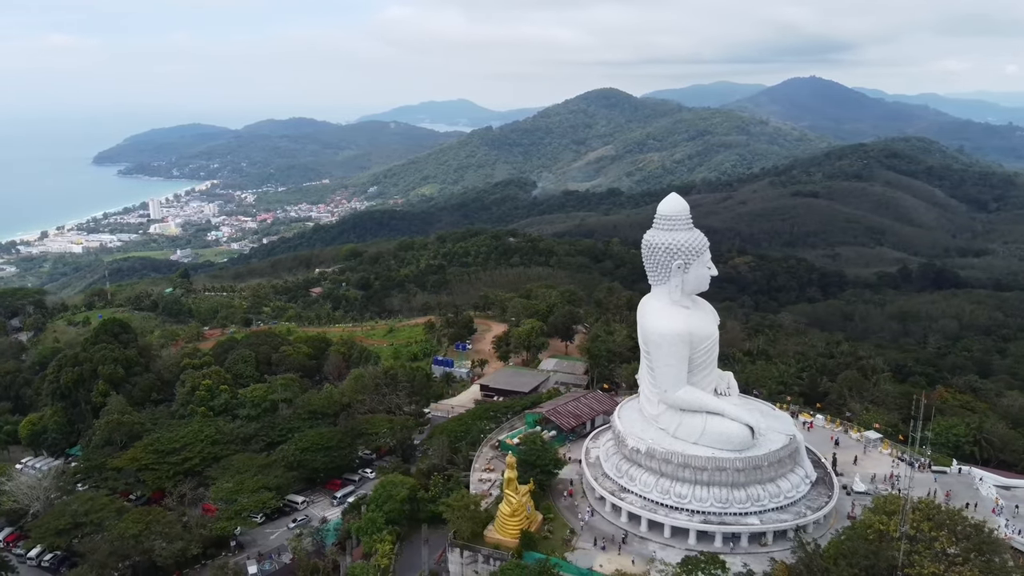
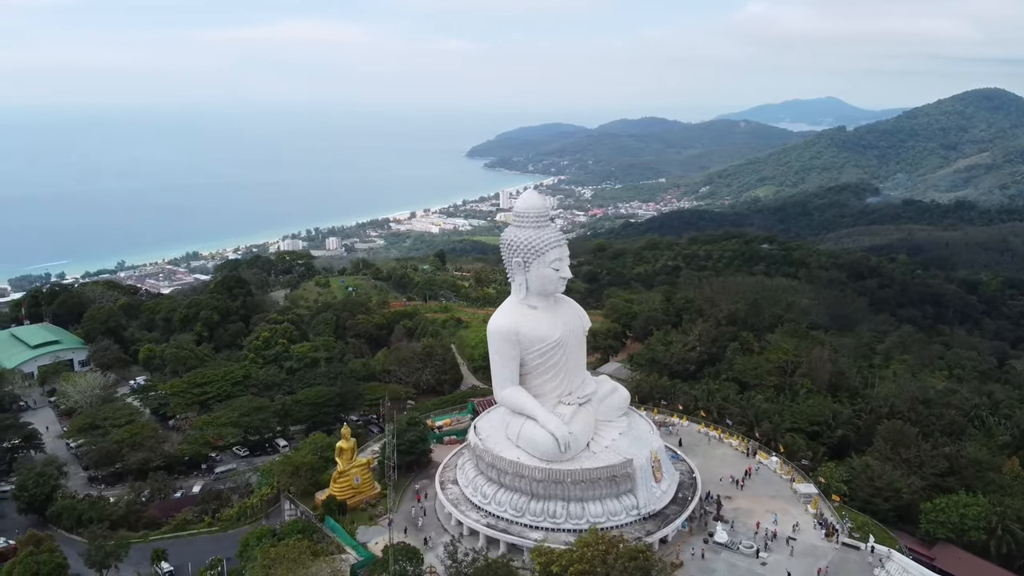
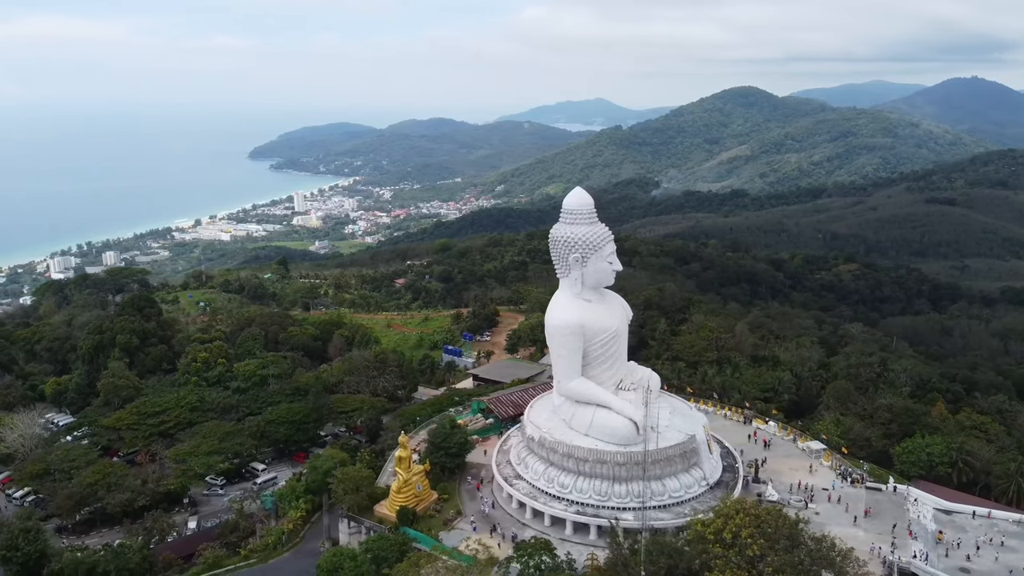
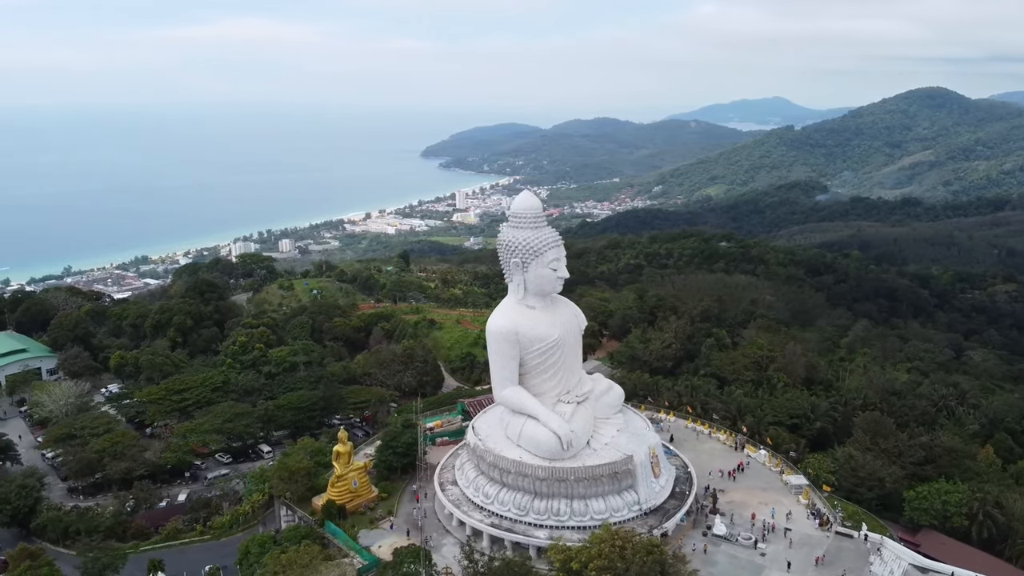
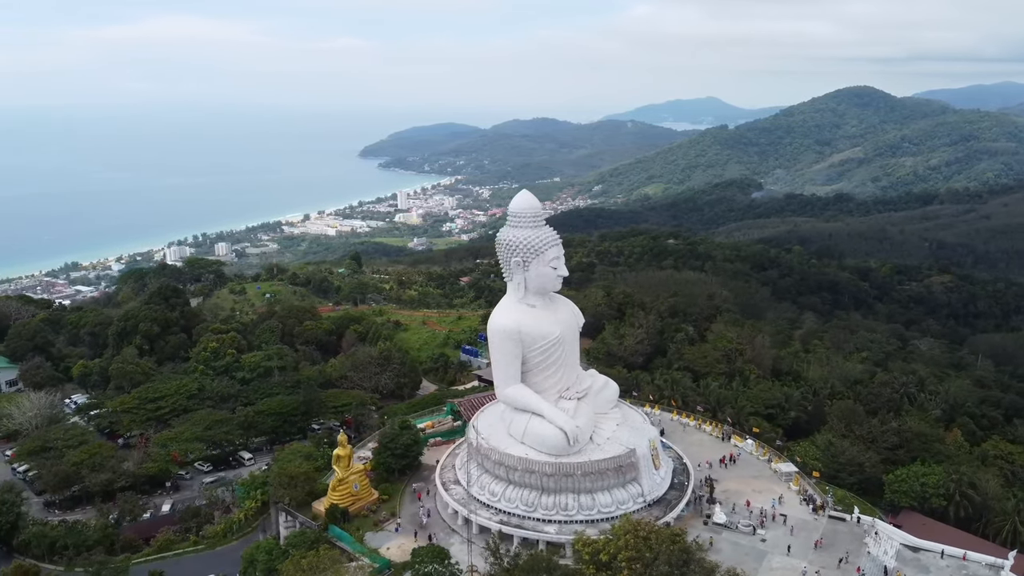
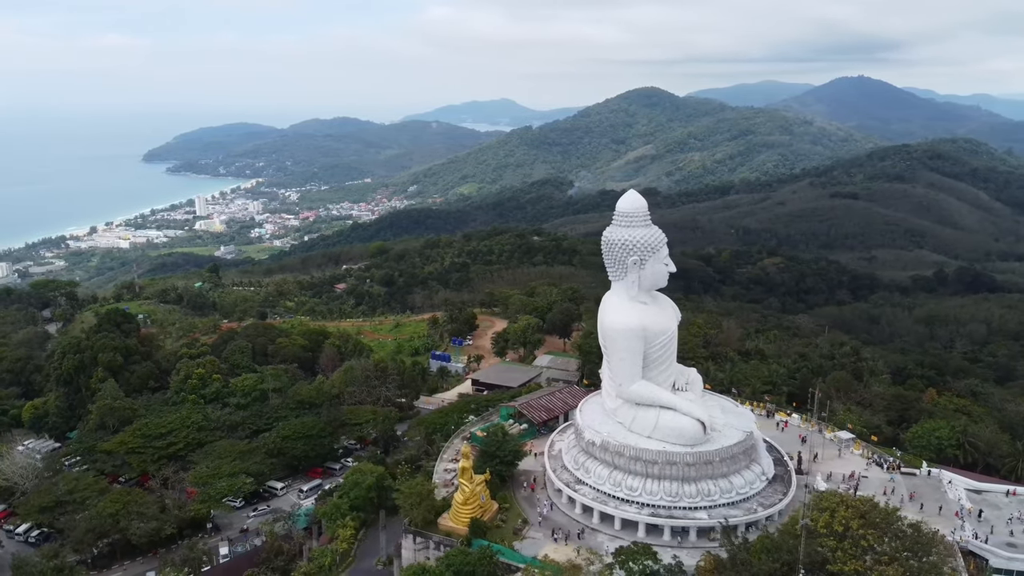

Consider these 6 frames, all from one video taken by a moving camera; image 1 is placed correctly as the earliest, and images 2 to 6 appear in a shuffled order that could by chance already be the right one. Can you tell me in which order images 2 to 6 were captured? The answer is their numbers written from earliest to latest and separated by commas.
6, 3, 5, 4, 2
